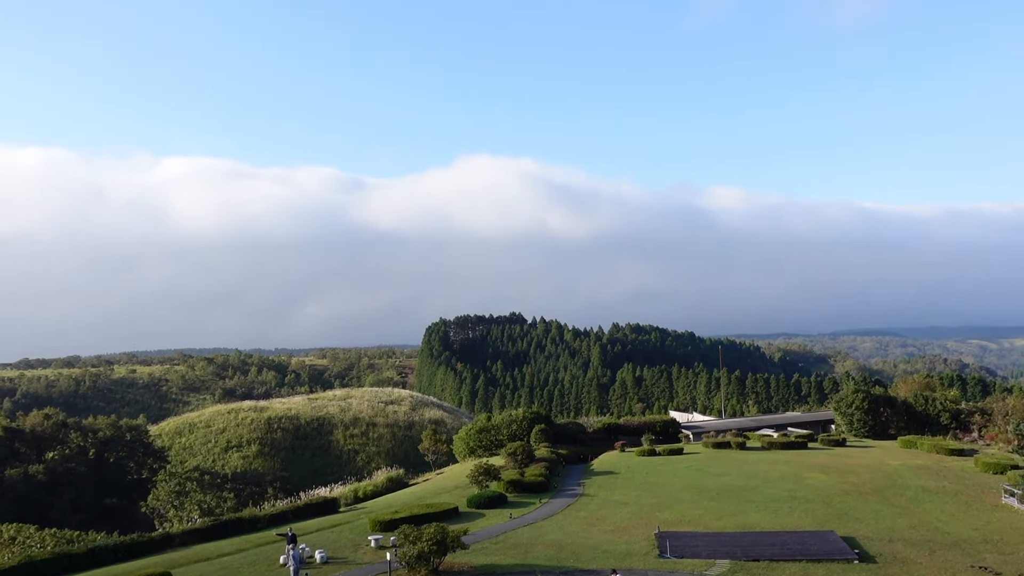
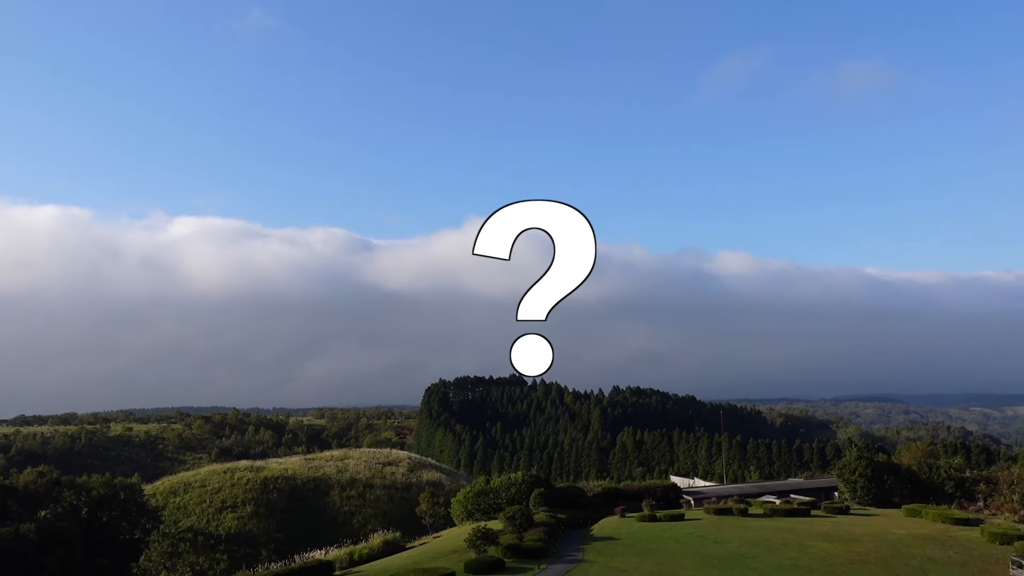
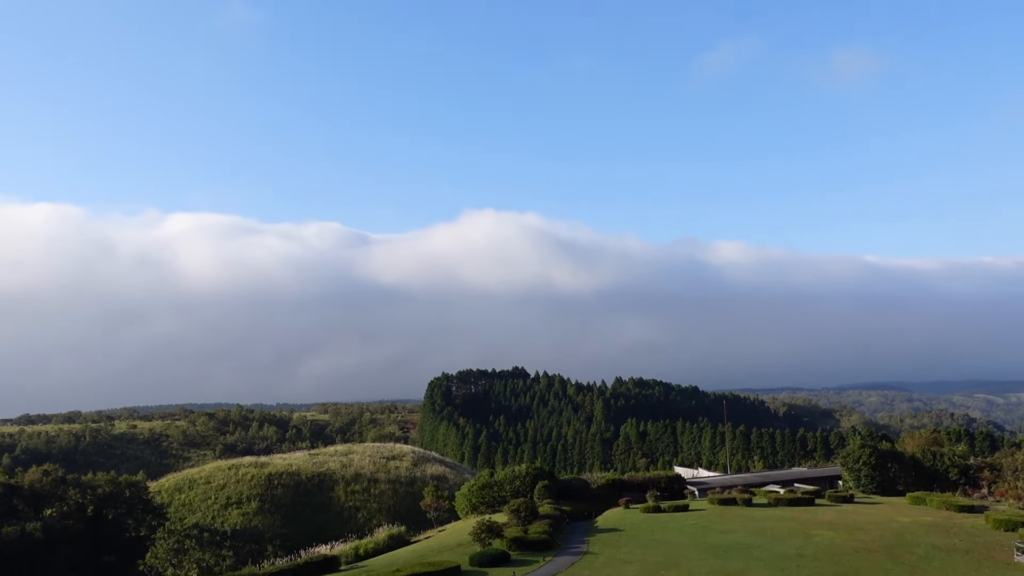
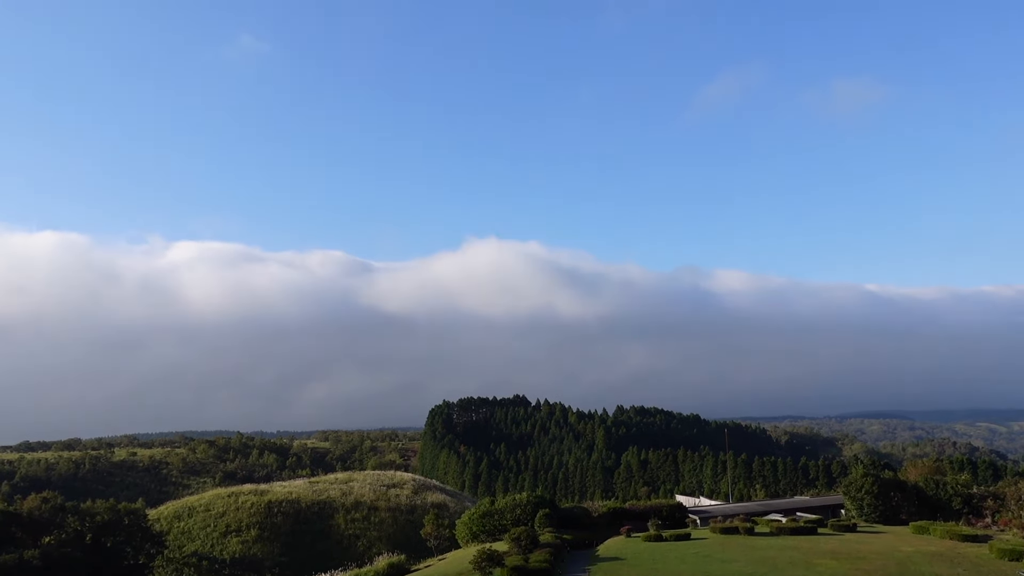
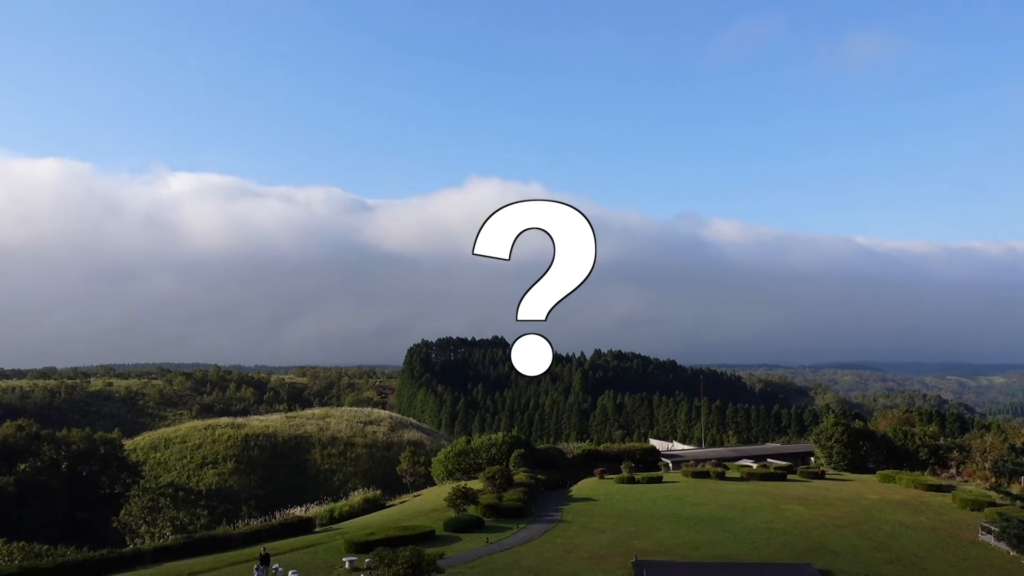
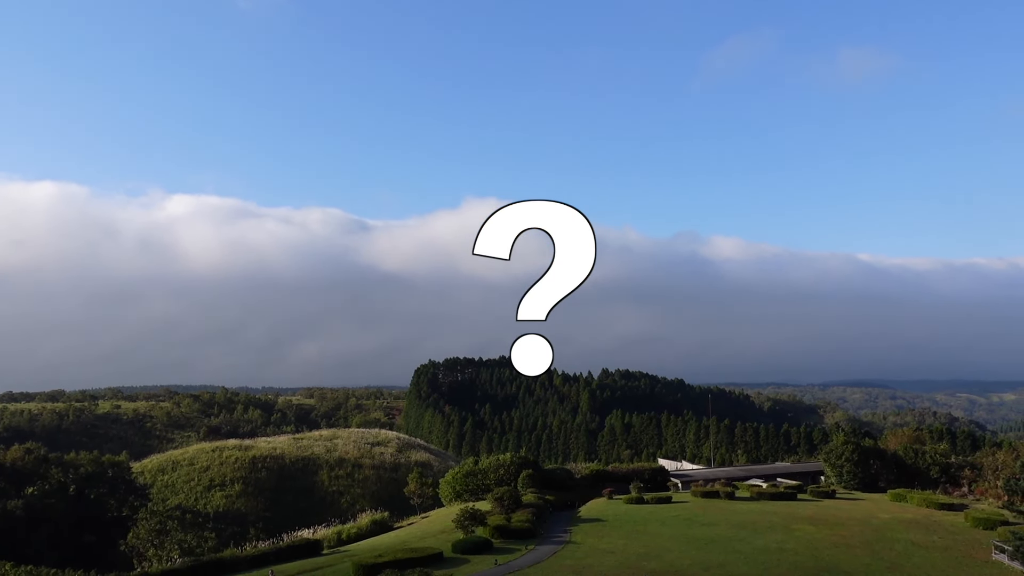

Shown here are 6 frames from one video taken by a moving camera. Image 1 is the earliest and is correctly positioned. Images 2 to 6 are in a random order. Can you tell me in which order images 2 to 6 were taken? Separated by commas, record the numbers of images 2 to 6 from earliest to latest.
3, 4, 2, 6, 5
